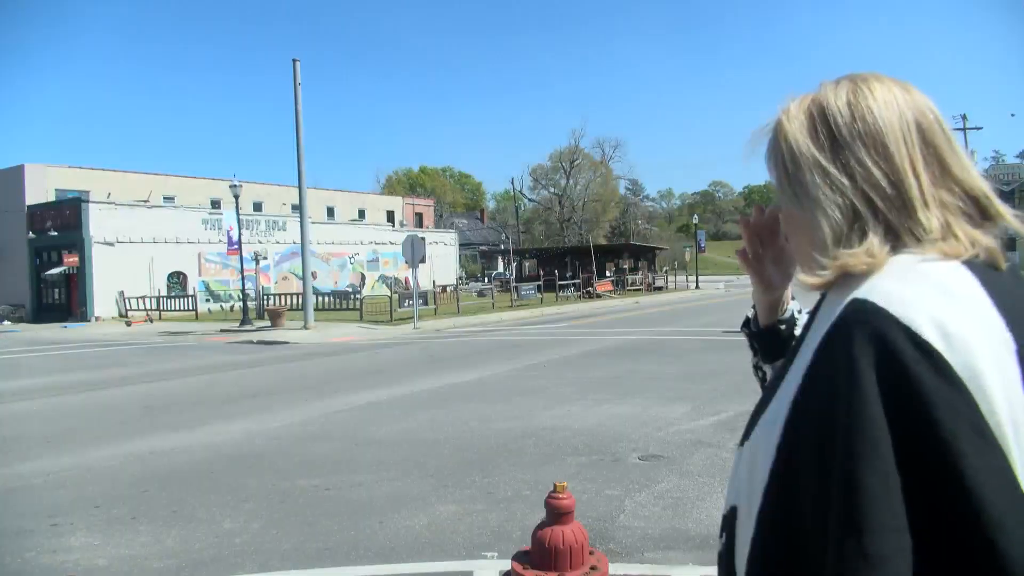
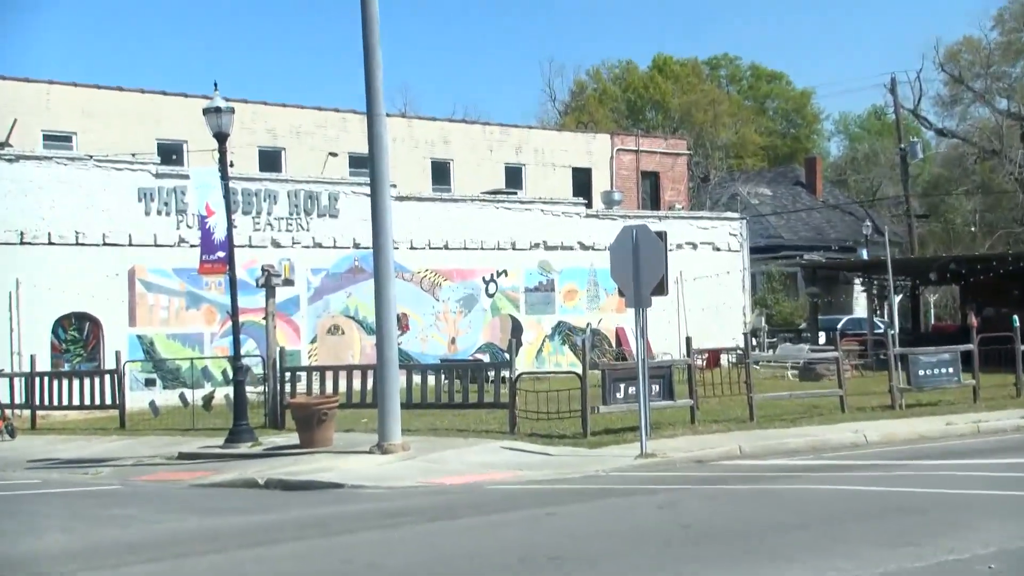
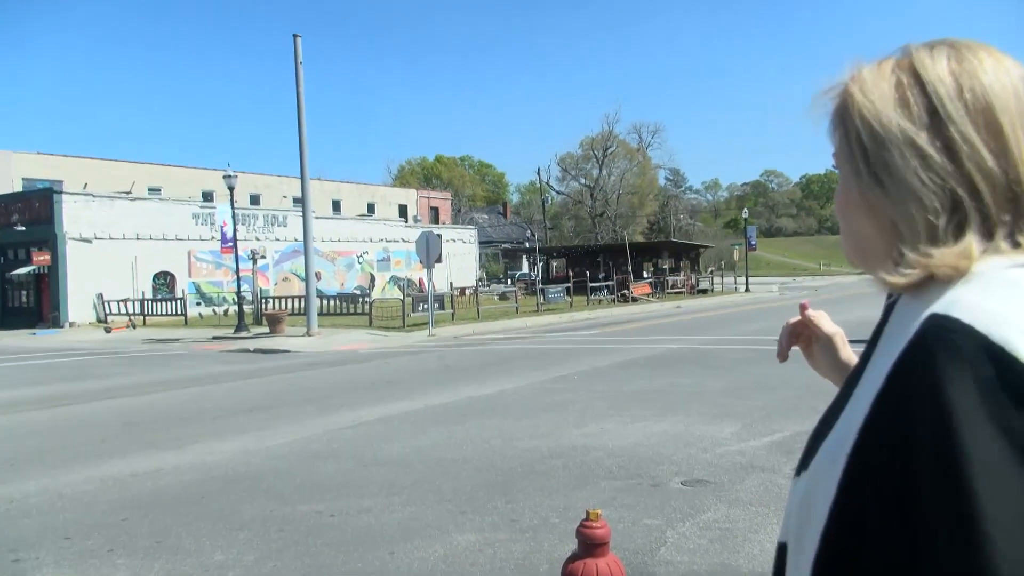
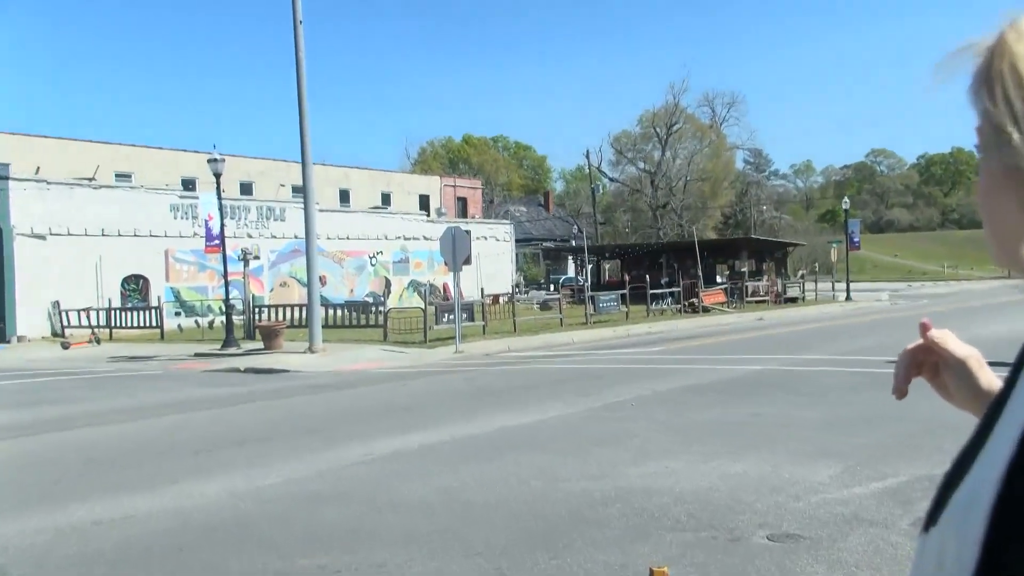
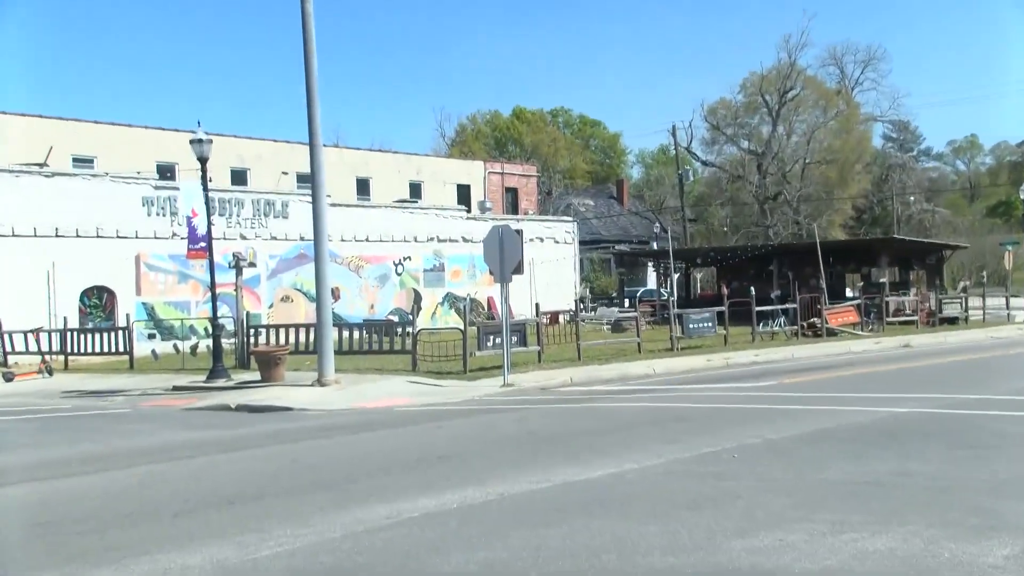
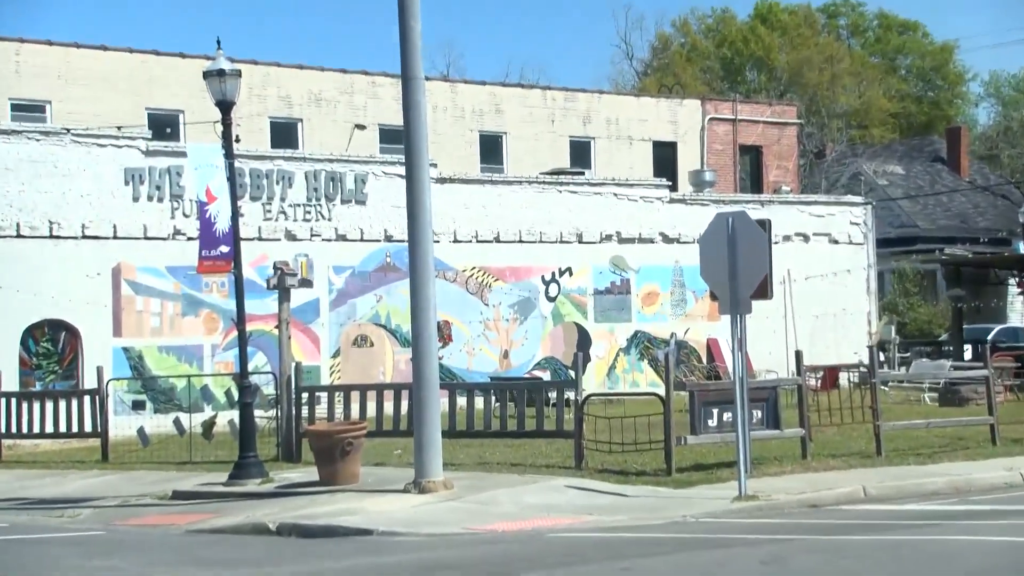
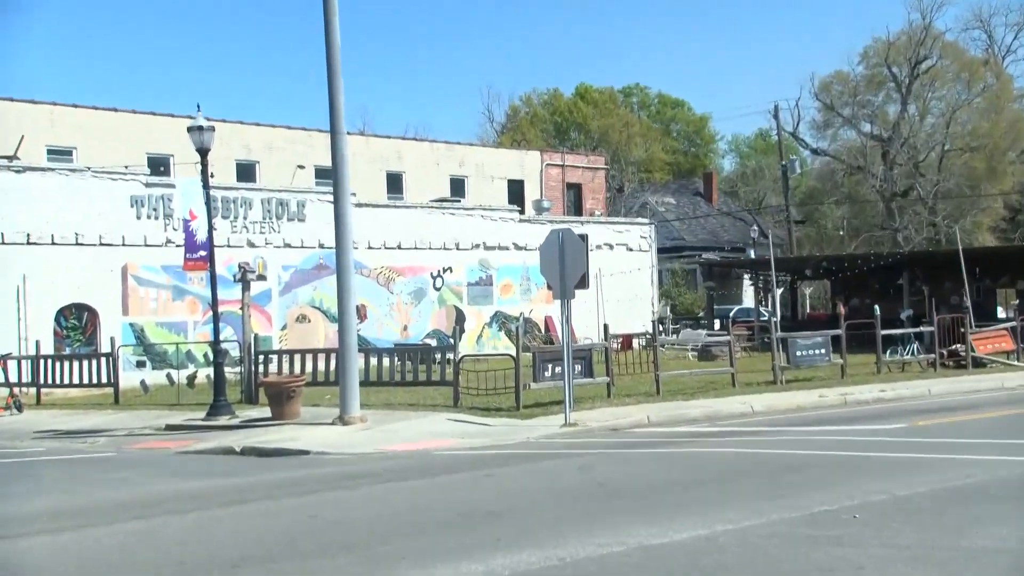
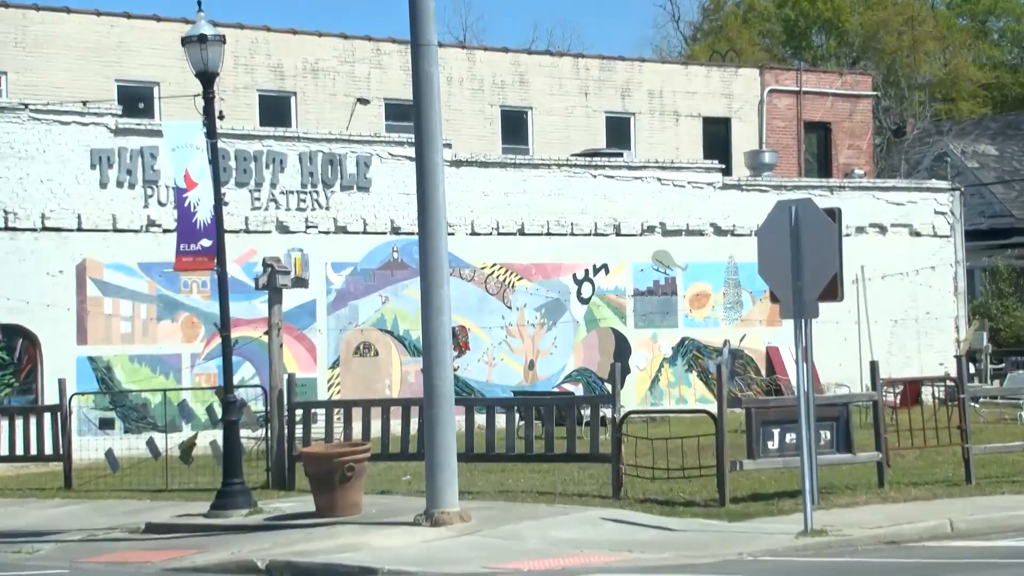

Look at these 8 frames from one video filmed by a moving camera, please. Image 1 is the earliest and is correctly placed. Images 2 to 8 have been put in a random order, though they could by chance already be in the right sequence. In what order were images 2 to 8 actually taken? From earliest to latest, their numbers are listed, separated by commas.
3, 4, 5, 7, 2, 6, 8
